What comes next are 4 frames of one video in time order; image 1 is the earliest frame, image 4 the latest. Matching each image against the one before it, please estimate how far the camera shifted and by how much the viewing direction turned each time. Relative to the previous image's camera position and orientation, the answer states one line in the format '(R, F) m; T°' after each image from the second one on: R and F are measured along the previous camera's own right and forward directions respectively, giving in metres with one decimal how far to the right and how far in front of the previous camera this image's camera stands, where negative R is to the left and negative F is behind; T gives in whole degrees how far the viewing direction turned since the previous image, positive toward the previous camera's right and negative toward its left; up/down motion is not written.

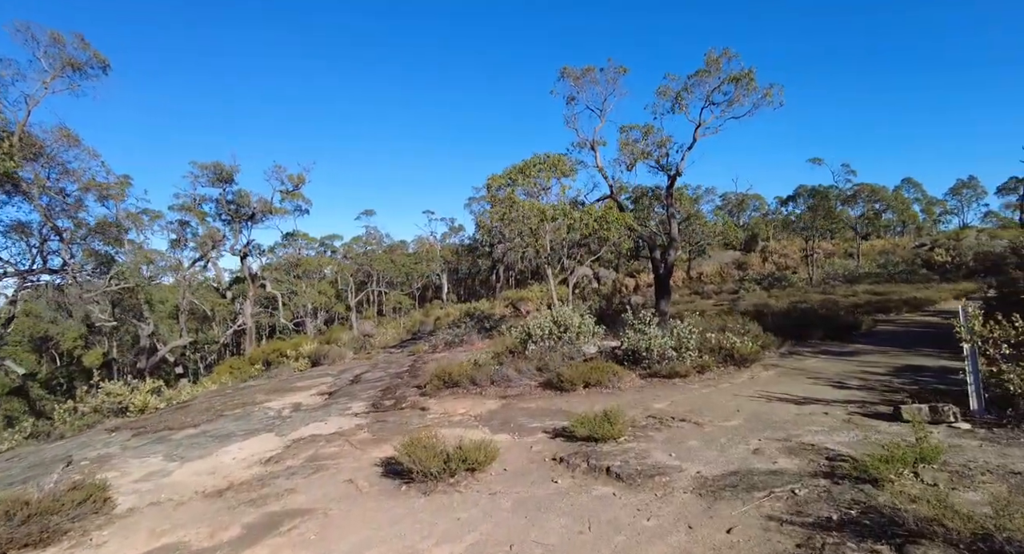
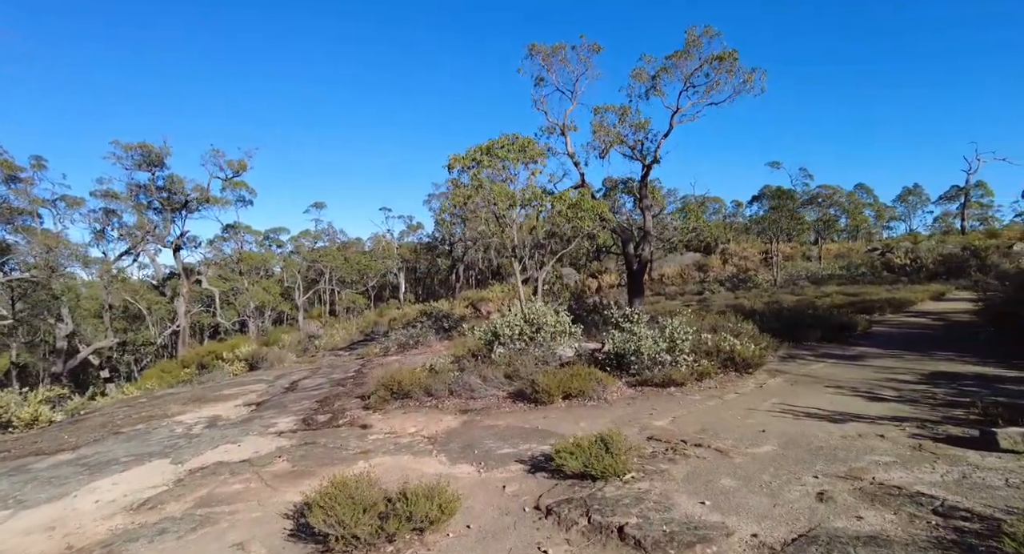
(-0.1, +1.8) m; +4°
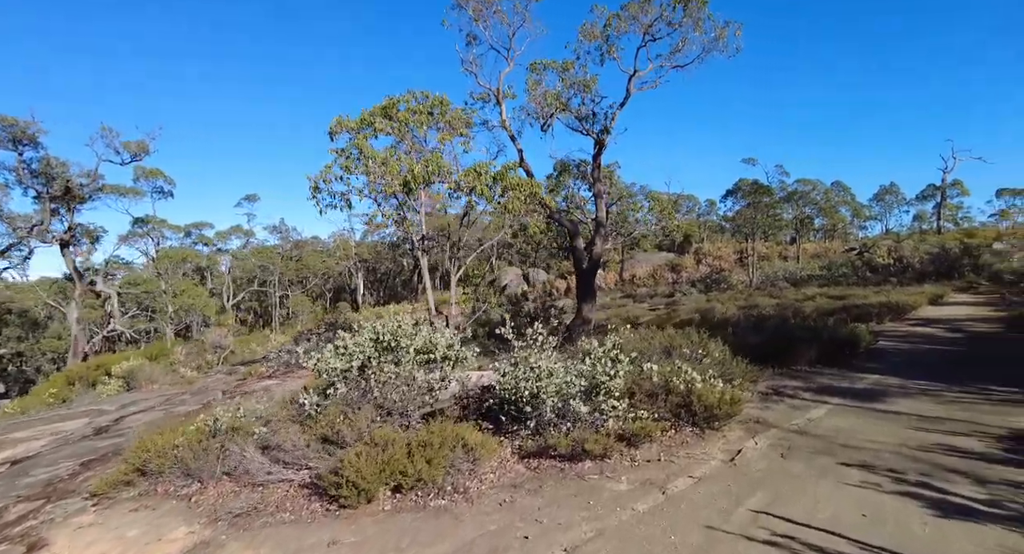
(+1.5, +3.4) m; +2°
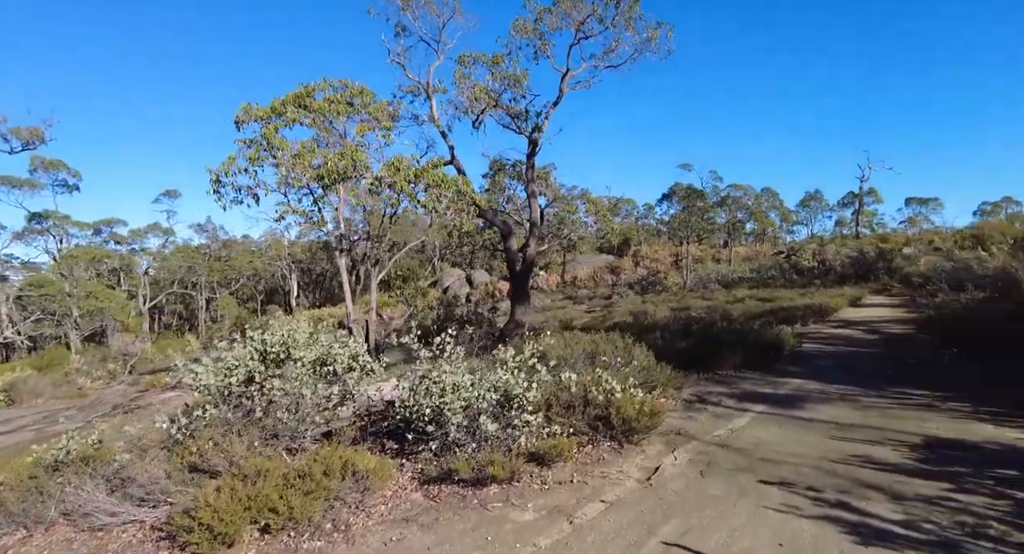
(+0.4, +0.5) m; +6°
